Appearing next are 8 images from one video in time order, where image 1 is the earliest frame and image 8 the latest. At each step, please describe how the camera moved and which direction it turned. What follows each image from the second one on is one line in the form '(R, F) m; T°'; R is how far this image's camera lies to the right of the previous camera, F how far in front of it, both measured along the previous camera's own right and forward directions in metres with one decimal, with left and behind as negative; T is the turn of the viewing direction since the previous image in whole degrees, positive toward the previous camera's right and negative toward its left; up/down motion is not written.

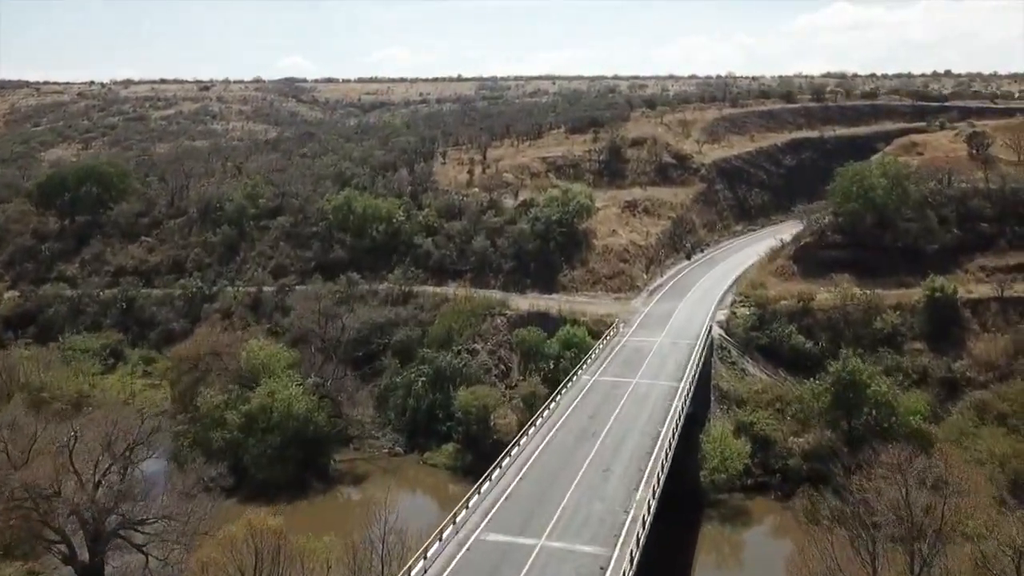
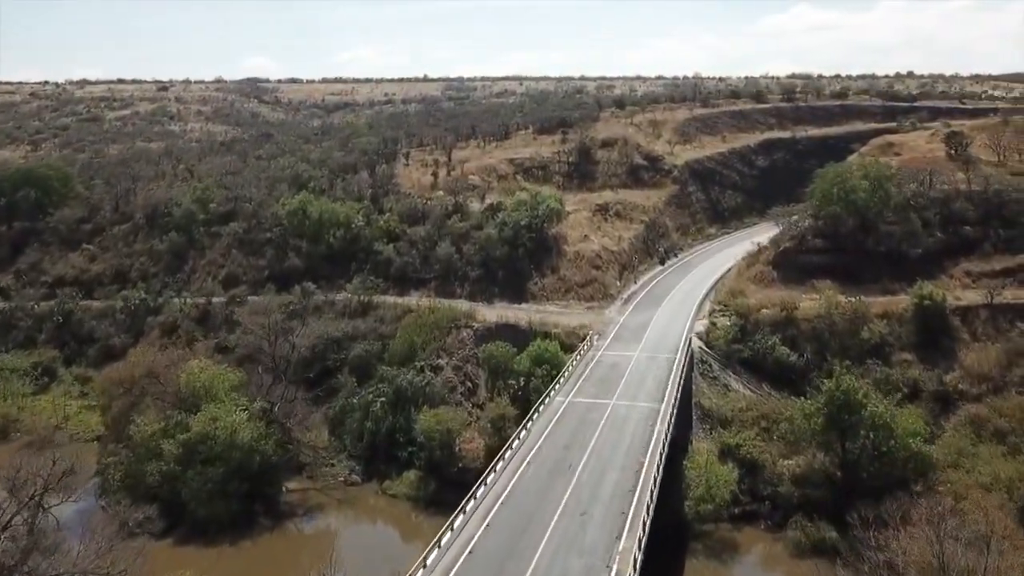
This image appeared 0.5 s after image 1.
(+0.1, +3.2) m; +2°
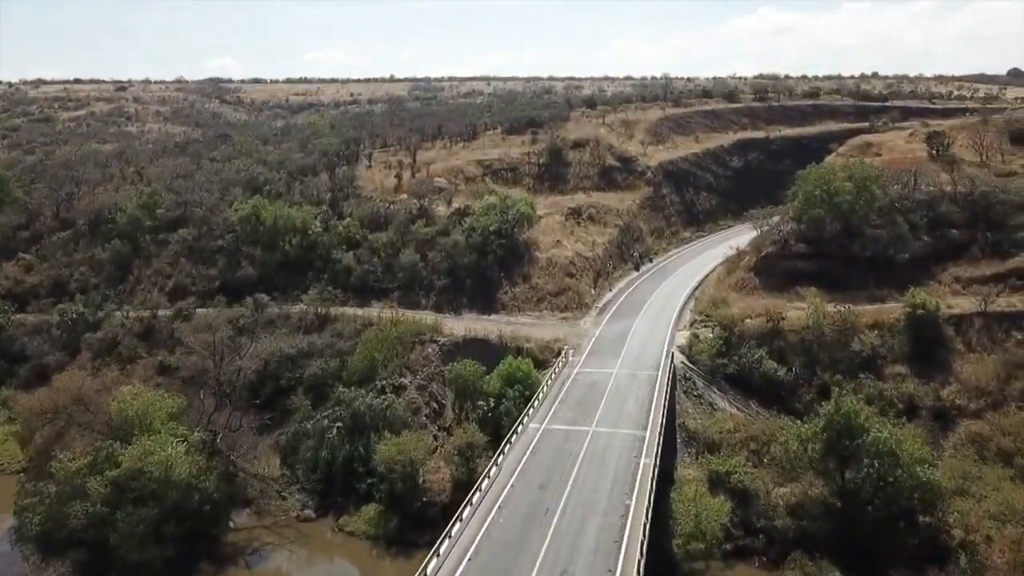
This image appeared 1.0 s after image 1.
(+0.1, +3.2) m; +2°
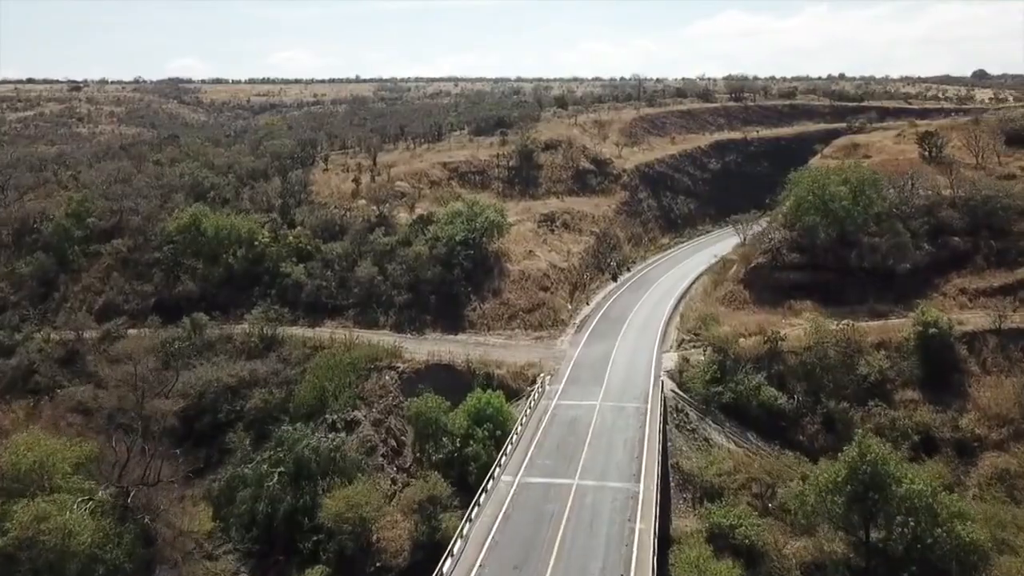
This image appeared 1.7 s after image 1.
(+0.1, +4.7) m; +2°
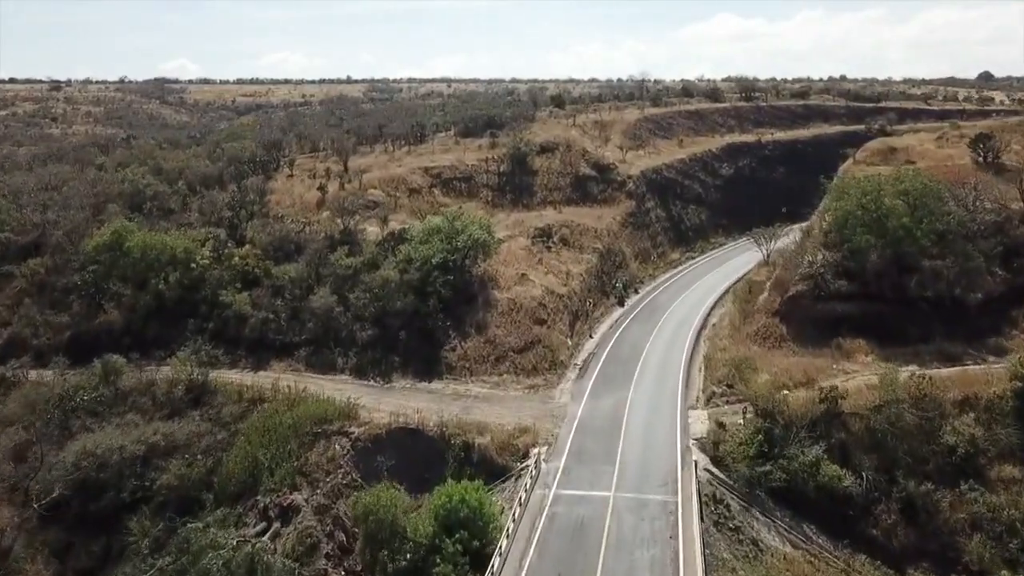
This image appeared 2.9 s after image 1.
(+0.3, +8.3) m; 0°
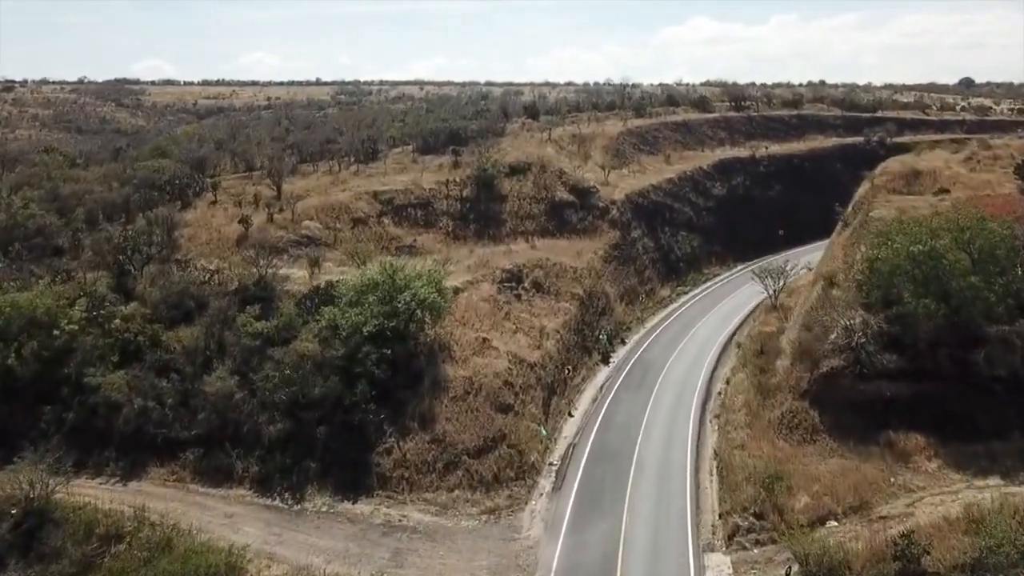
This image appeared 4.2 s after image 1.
(+0.8, +9.0) m; +2°
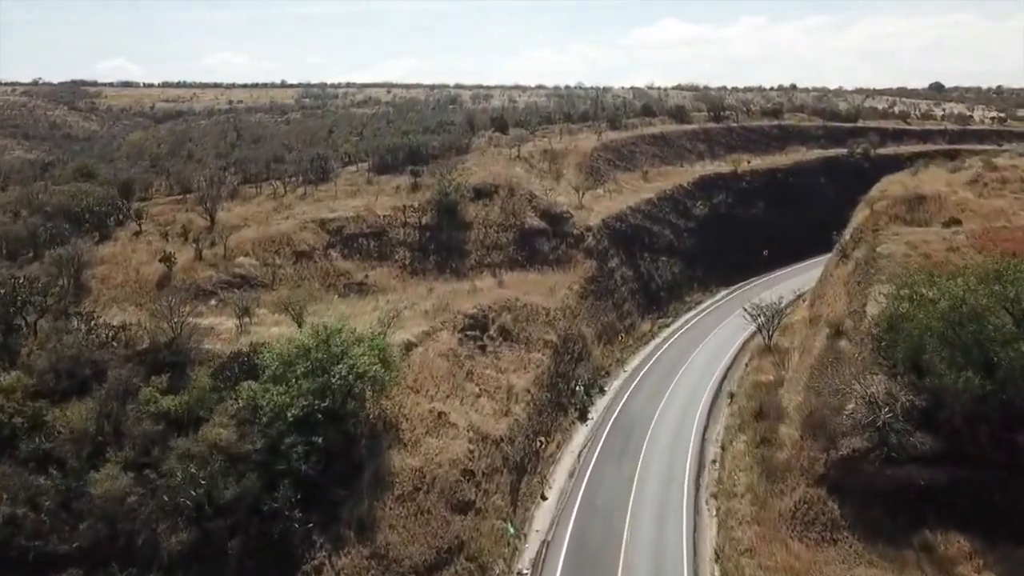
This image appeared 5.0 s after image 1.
(+0.4, +5.4) m; +2°
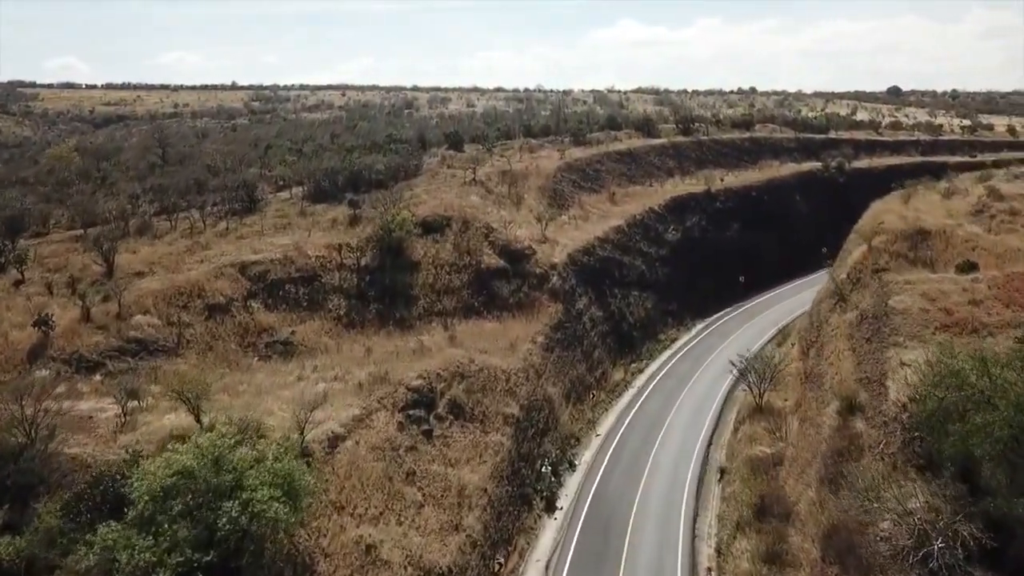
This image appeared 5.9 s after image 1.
(+0.4, +6.2) m; +3°
